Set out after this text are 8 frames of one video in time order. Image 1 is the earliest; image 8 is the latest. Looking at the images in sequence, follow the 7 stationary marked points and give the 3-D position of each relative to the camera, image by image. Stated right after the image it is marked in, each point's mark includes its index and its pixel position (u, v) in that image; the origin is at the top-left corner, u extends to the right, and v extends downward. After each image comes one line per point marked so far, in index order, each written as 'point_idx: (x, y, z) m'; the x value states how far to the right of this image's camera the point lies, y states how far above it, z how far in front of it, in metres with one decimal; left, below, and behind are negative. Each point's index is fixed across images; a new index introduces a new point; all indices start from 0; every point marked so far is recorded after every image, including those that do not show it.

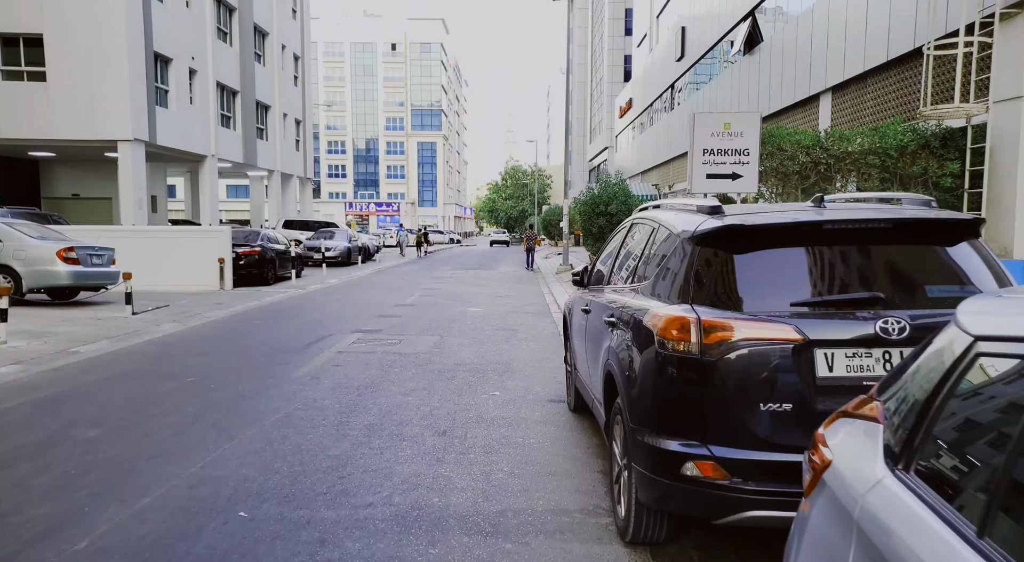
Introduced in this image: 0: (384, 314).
0: (-2.4, -0.6, +12.9) m
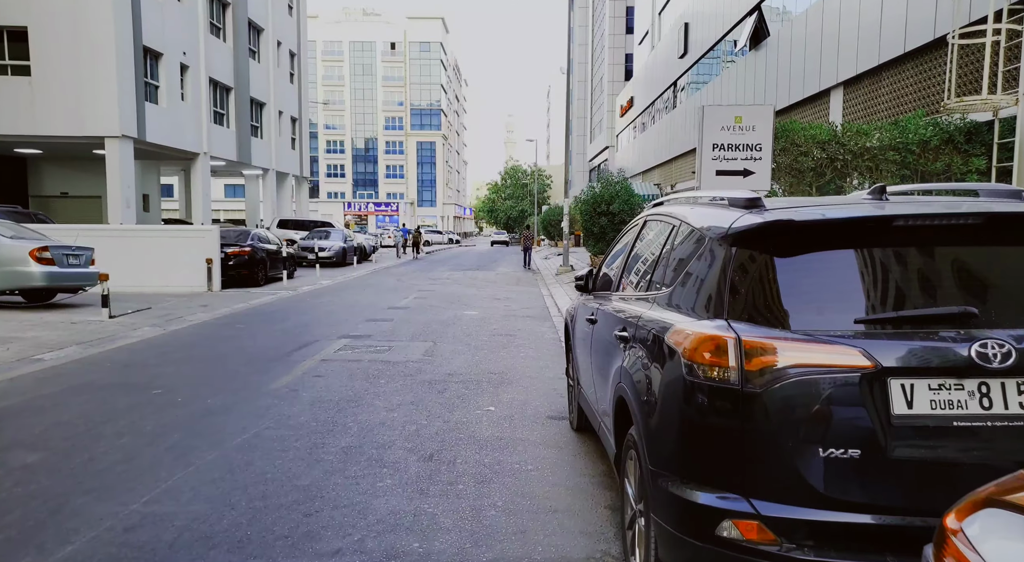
0: (-2.4, -0.6, +12.3) m
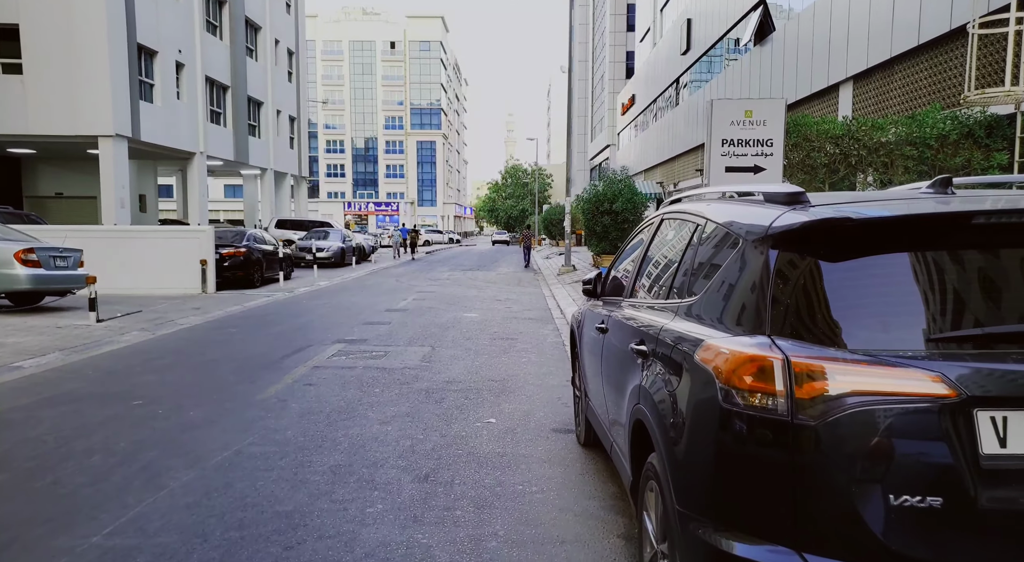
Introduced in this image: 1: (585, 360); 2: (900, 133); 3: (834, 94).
0: (-2.4, -0.7, +11.9) m
1: (+0.5, -0.6, +5.1) m
2: (+5.3, +2.0, +9.6) m
3: (+7.0, +4.0, +15.2) m
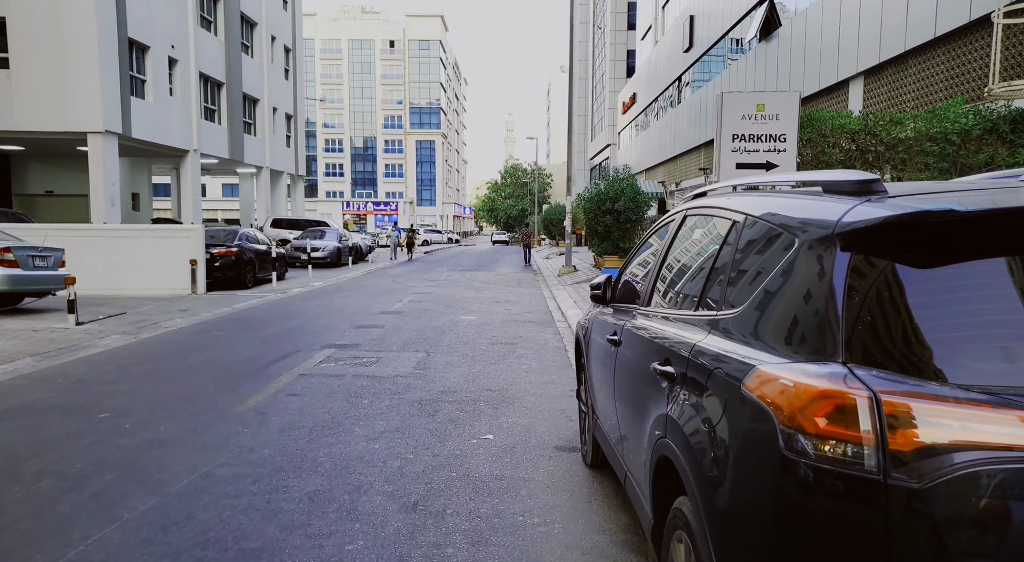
0: (-2.4, -0.7, +11.4) m
1: (+0.5, -0.6, +4.6) m
2: (+5.3, +2.0, +9.1) m
3: (+6.9, +4.0, +14.7) m
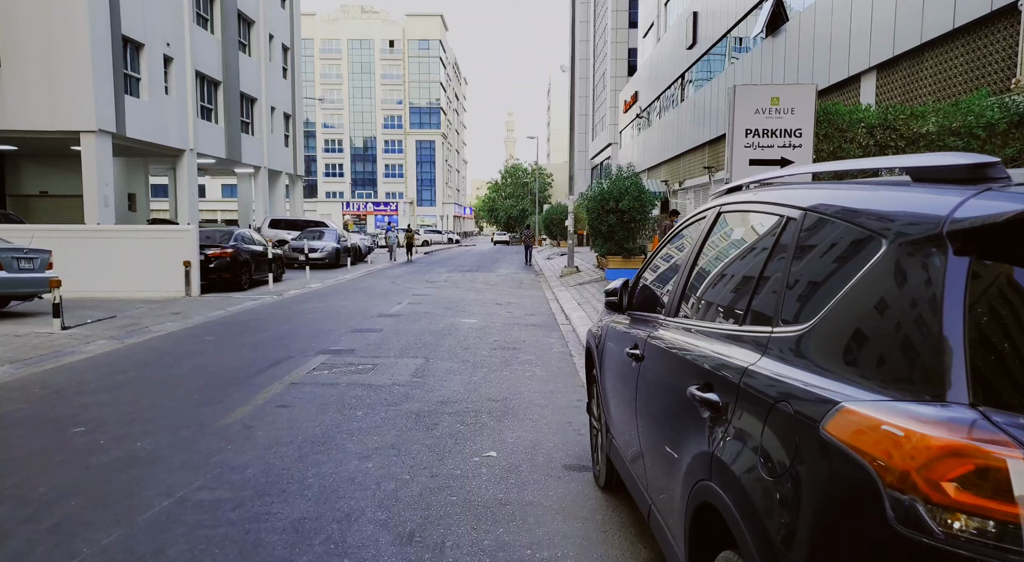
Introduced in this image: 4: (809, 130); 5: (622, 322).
0: (-2.3, -0.7, +11.0) m
1: (+0.6, -0.6, +4.2) m
2: (+5.3, +2.0, +8.7) m
3: (+7.0, +4.0, +14.2) m
4: (+3.8, +1.9, +8.9) m
5: (+0.6, -0.2, +4.0) m
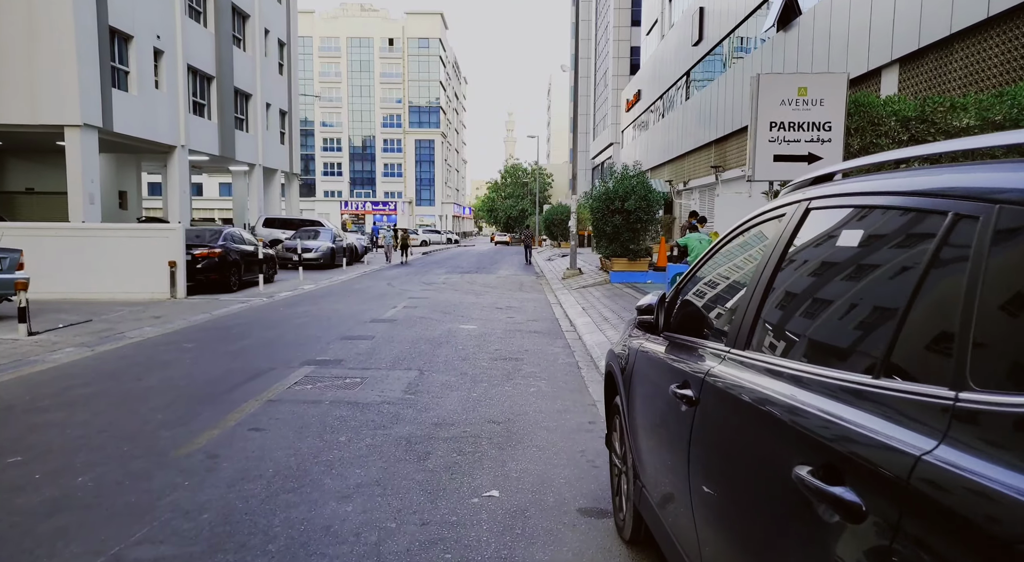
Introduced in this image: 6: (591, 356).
0: (-2.3, -0.8, +10.2) m
1: (+0.6, -0.7, +3.5) m
2: (+5.4, +1.9, +8.0) m
3: (+7.0, +3.9, +13.5) m
4: (+3.8, +1.8, +8.2) m
5: (+0.7, -0.3, +3.2) m
6: (+1.0, -1.0, +9.1) m
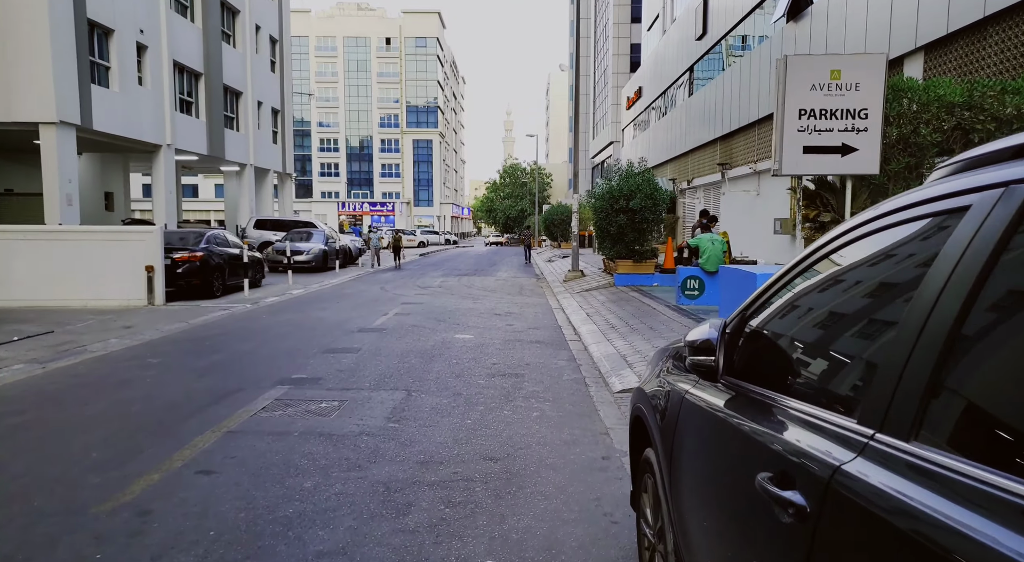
0: (-2.3, -0.9, +9.3) m
1: (+0.6, -0.8, +2.6) m
2: (+5.4, +1.8, +7.1) m
3: (+7.0, +3.8, +12.6) m
4: (+3.8, +1.8, +7.3) m
5: (+0.7, -0.4, +2.3) m
6: (+1.0, -1.0, +8.2) m
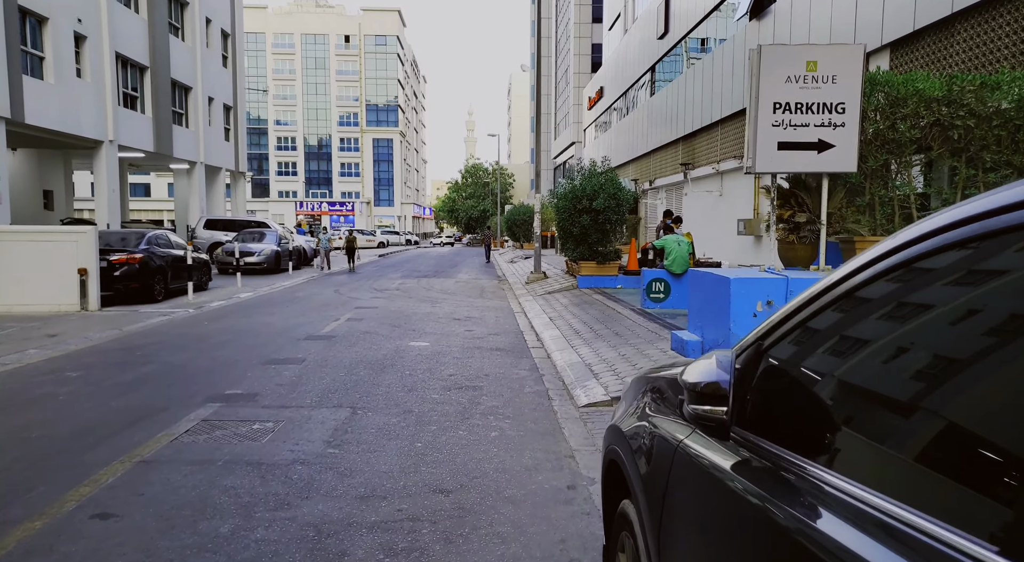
0: (-2.8, -0.9, +8.6) m
1: (+0.4, -0.8, +2.0) m
2: (+4.9, +1.8, +6.8) m
3: (+6.3, +3.8, +12.4) m
4: (+3.4, +1.7, +6.9) m
5: (+0.5, -0.4, +1.8) m
6: (+0.6, -1.1, +7.6) m
